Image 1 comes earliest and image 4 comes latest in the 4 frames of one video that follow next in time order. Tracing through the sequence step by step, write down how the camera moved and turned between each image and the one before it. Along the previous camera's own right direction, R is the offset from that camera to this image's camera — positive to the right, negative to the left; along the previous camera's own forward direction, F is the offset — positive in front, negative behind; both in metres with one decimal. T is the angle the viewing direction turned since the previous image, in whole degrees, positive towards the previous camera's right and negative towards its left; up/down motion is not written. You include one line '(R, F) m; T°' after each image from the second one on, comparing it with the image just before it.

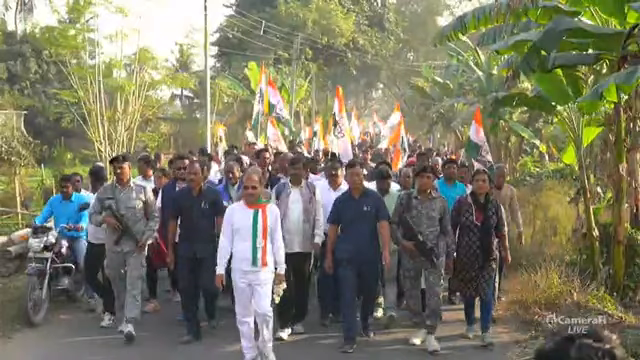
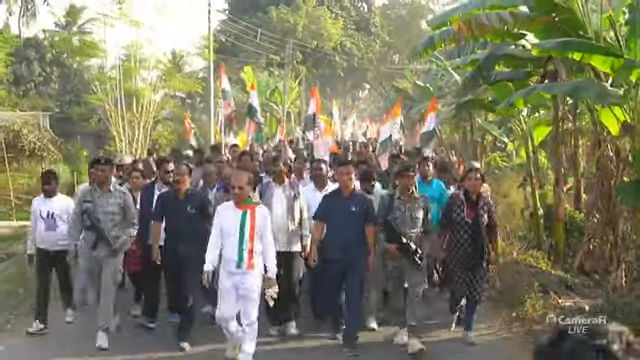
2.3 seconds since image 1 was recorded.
(+0.8, -0.8) m; -2°
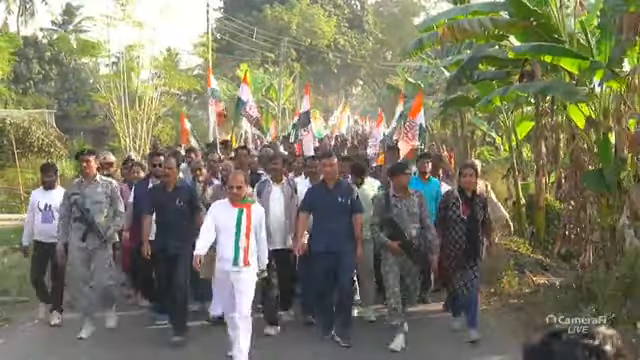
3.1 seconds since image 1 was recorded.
(0.0, -0.3) m; 0°
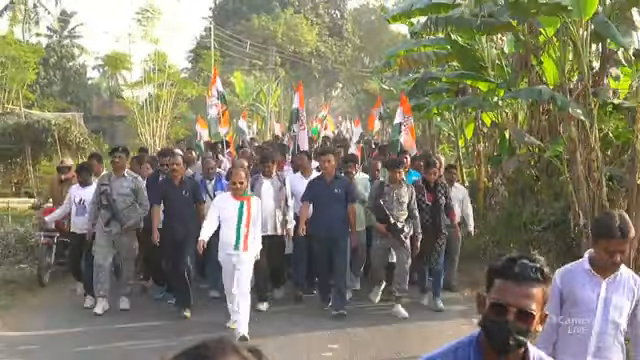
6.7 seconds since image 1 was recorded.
(-0.1, -1.5) m; +1°
